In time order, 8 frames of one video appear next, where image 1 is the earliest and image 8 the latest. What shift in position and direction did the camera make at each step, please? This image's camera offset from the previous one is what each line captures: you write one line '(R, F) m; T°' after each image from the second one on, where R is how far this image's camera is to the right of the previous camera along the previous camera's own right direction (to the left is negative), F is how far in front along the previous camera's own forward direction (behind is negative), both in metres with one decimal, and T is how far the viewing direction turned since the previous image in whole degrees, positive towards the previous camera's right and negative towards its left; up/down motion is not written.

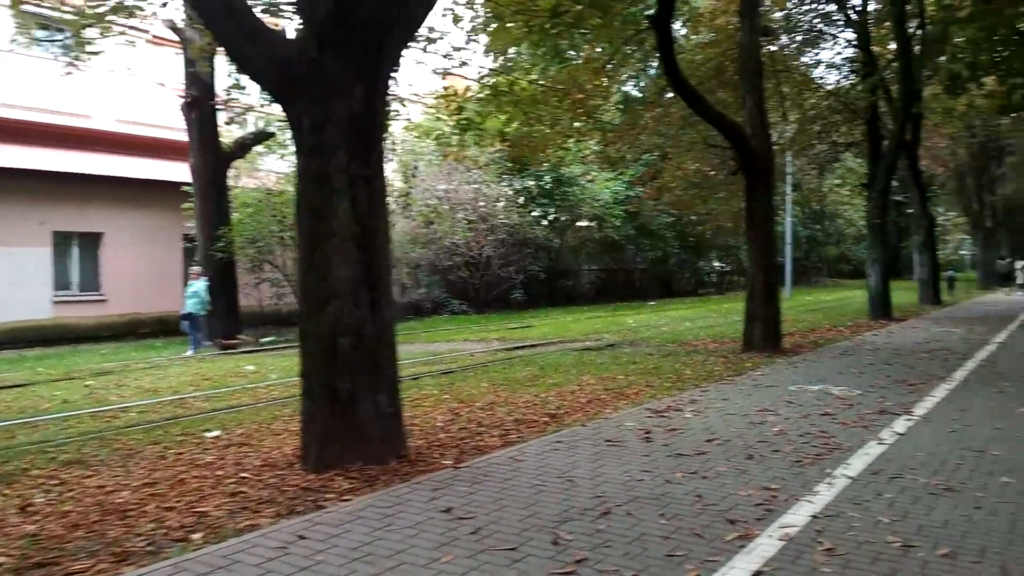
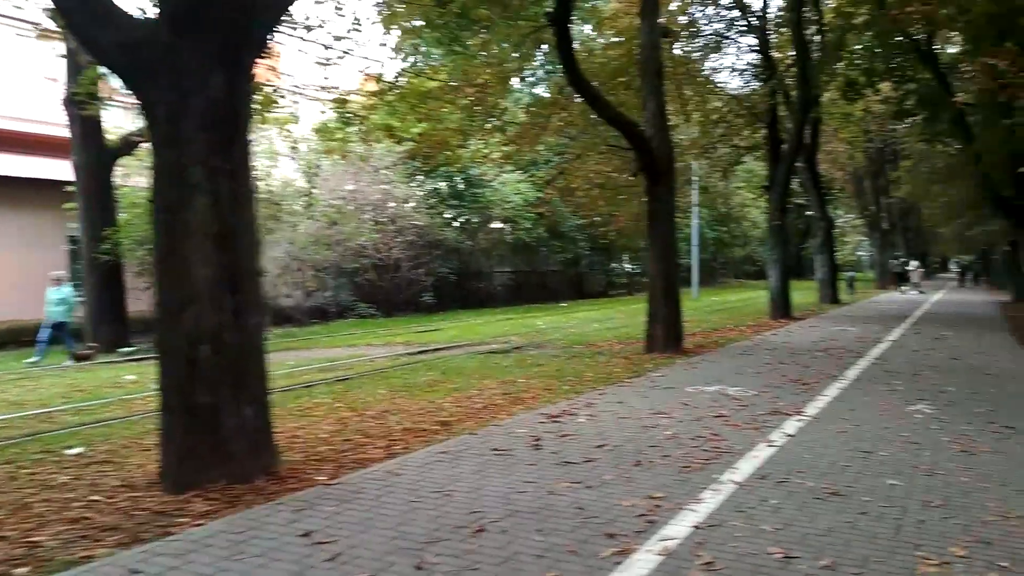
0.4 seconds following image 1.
(+0.3, +0.4) m; +6°
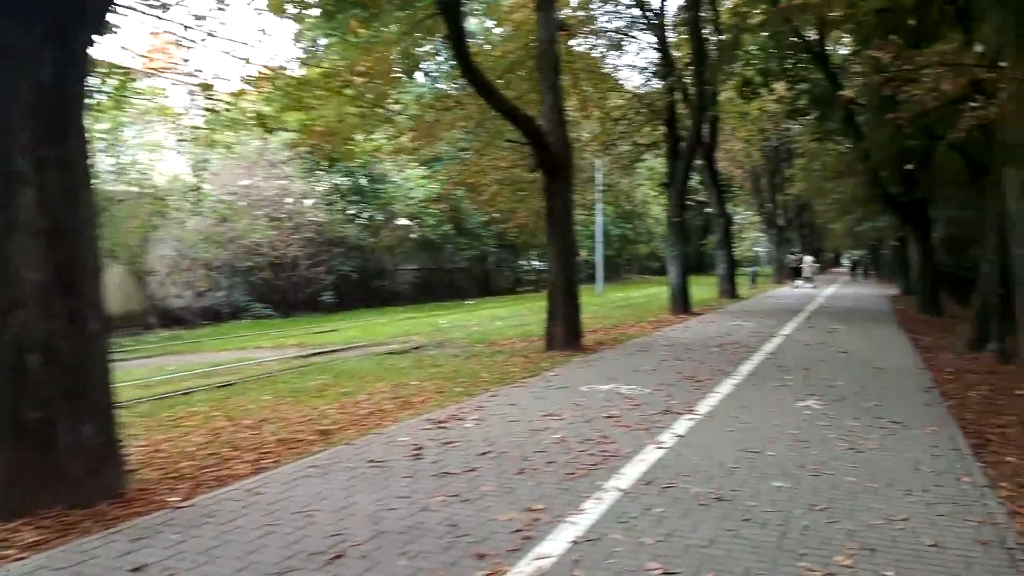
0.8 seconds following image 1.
(+0.3, +0.4) m; +6°
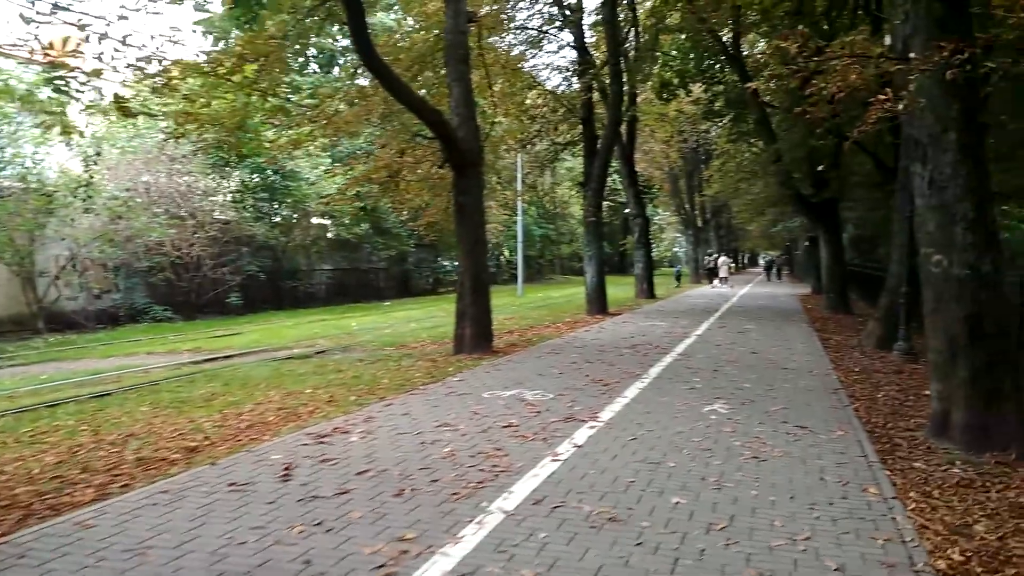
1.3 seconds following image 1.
(+0.3, +0.5) m; +5°
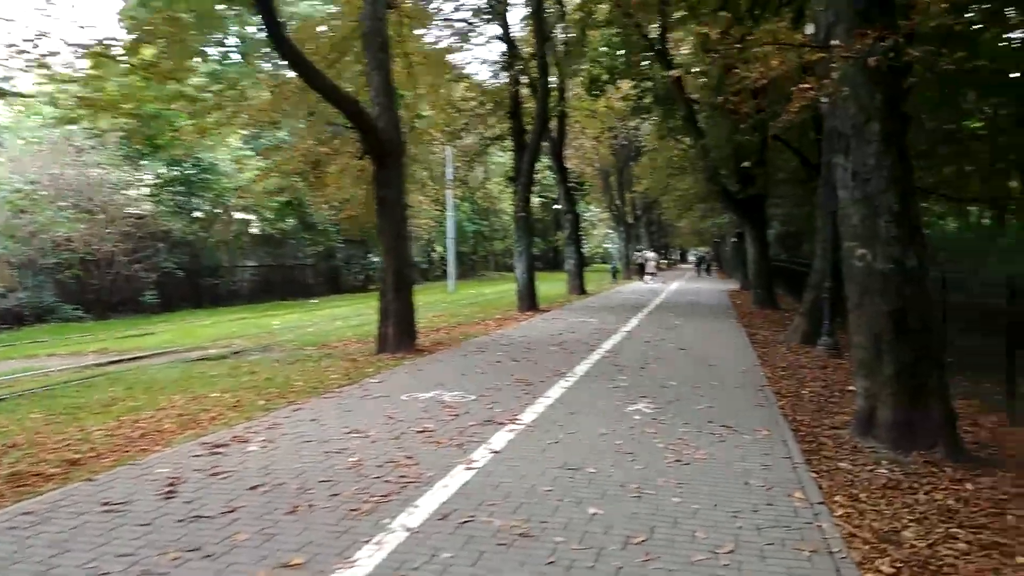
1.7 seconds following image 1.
(+0.2, +0.4) m; +4°
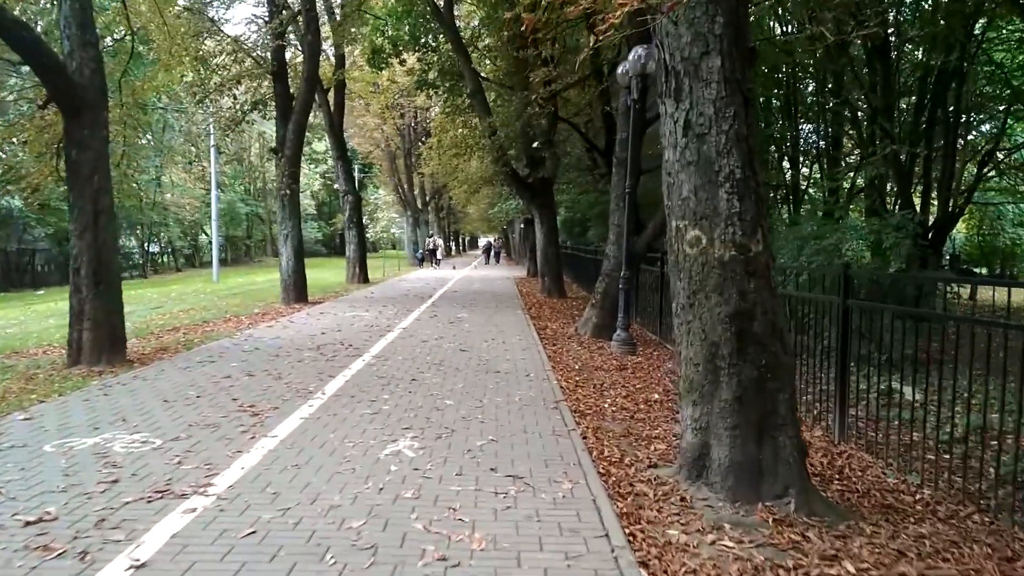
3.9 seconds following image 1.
(+0.6, +2.2) m; +14°
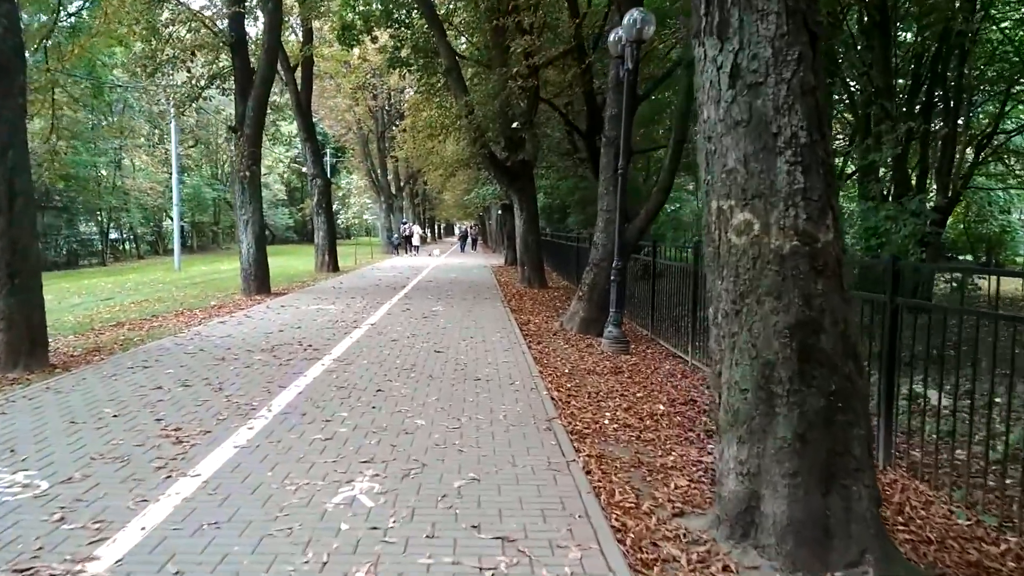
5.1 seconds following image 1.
(-0.1, +1.2) m; +2°
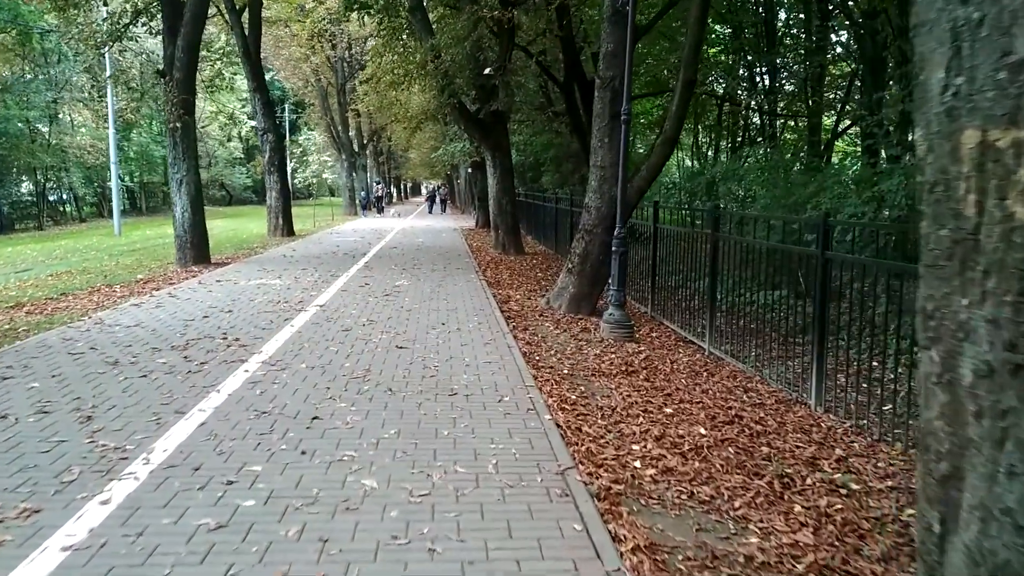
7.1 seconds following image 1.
(-0.1, +2.0) m; +2°
